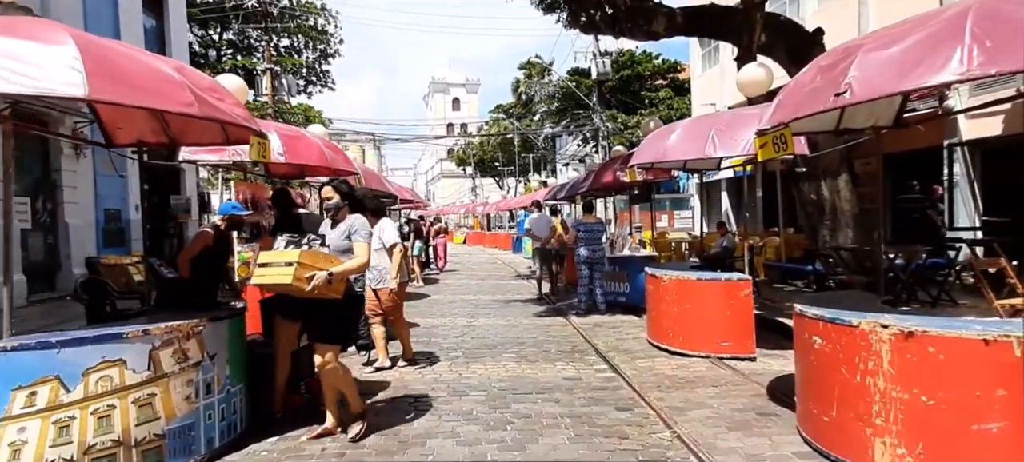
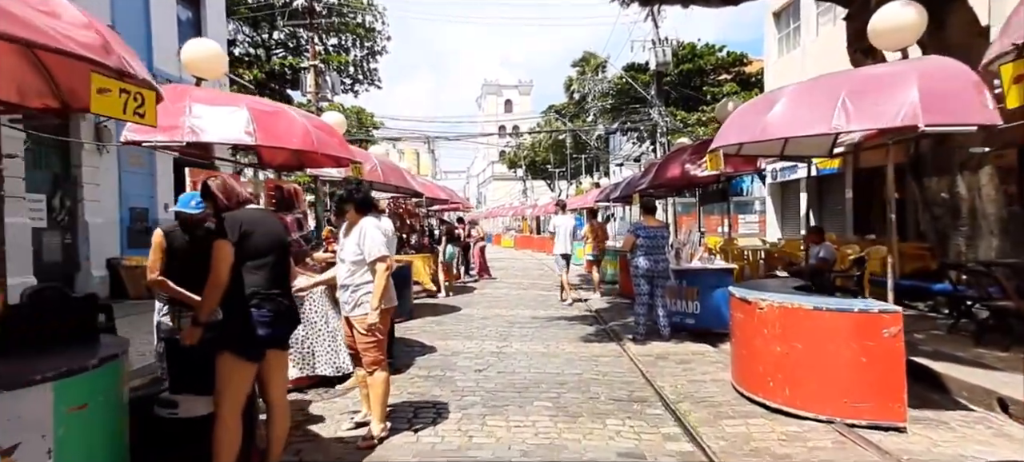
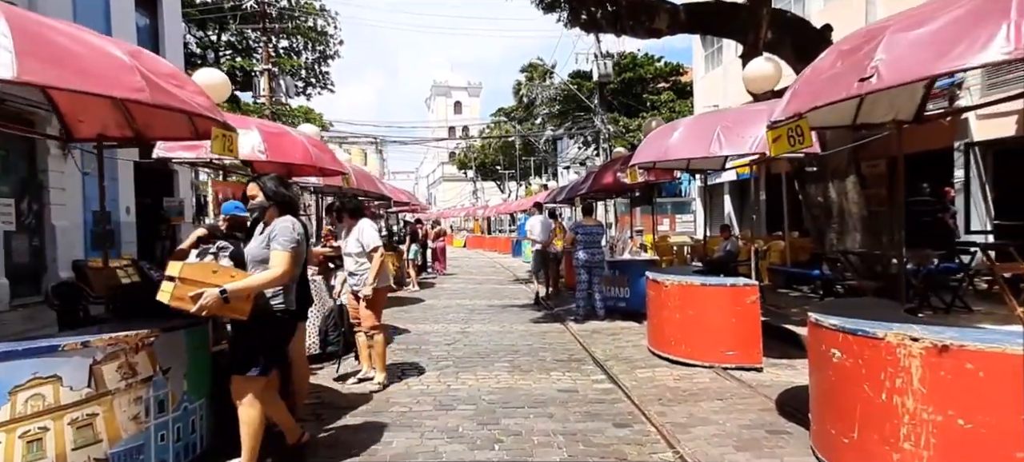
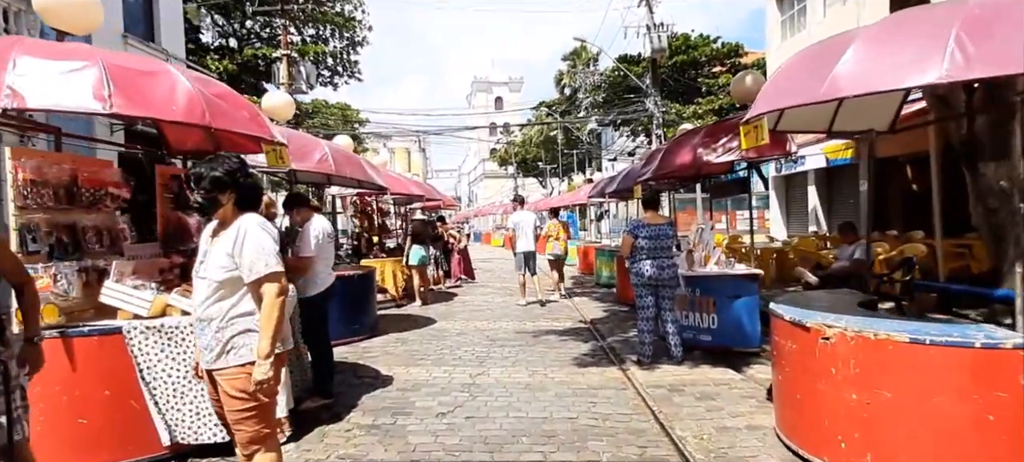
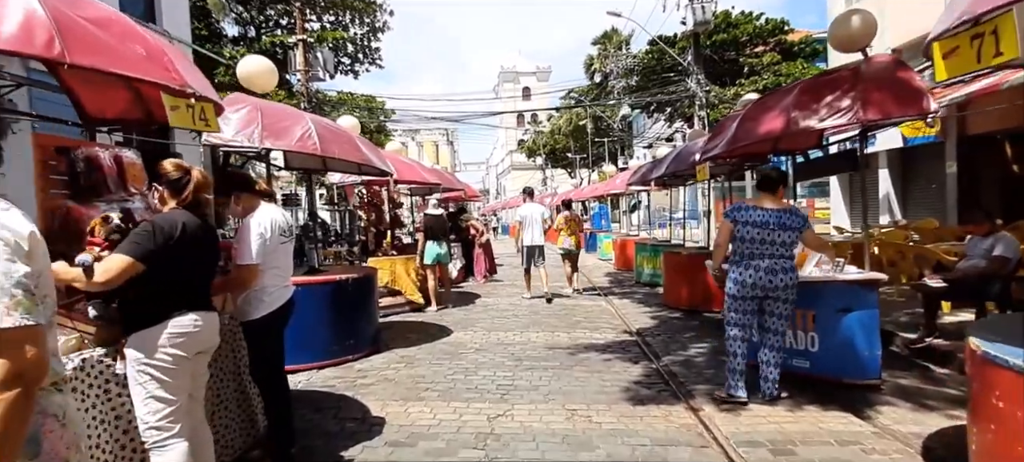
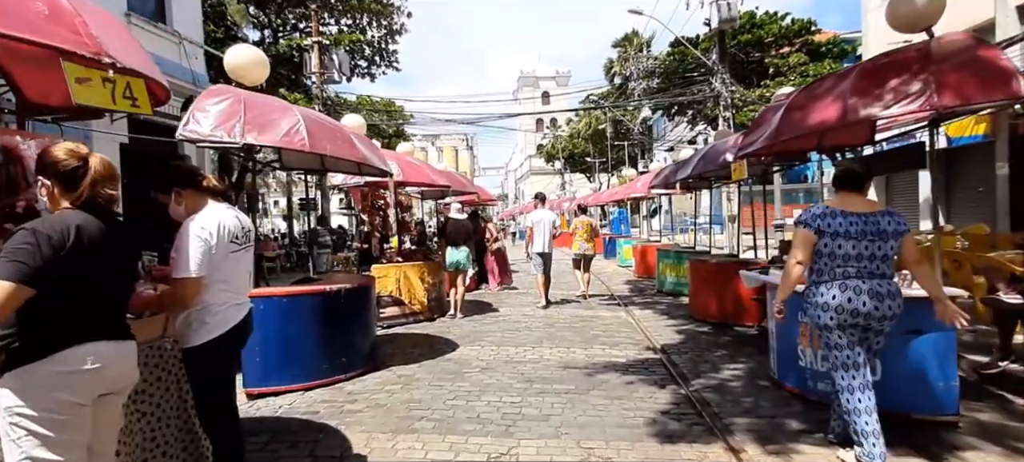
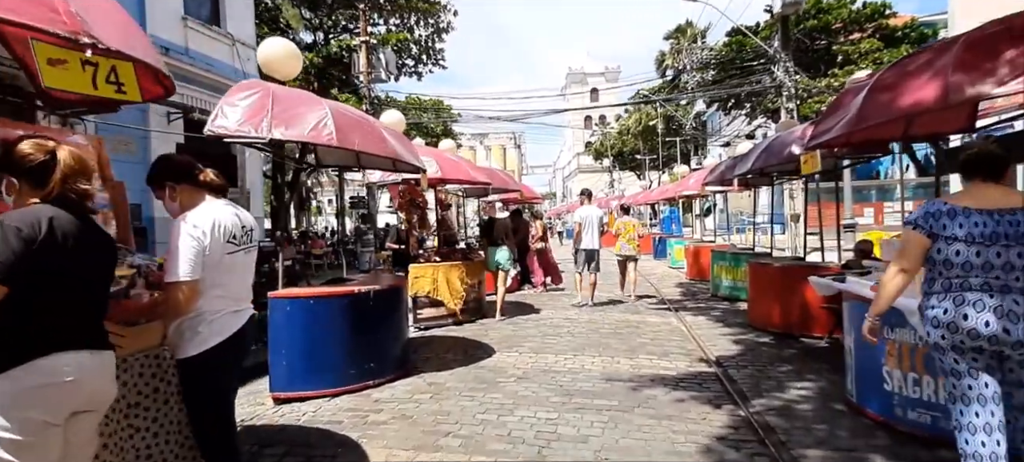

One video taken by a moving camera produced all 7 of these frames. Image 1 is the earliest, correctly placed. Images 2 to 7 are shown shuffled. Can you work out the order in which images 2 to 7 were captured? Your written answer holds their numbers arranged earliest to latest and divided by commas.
3, 2, 4, 5, 6, 7
